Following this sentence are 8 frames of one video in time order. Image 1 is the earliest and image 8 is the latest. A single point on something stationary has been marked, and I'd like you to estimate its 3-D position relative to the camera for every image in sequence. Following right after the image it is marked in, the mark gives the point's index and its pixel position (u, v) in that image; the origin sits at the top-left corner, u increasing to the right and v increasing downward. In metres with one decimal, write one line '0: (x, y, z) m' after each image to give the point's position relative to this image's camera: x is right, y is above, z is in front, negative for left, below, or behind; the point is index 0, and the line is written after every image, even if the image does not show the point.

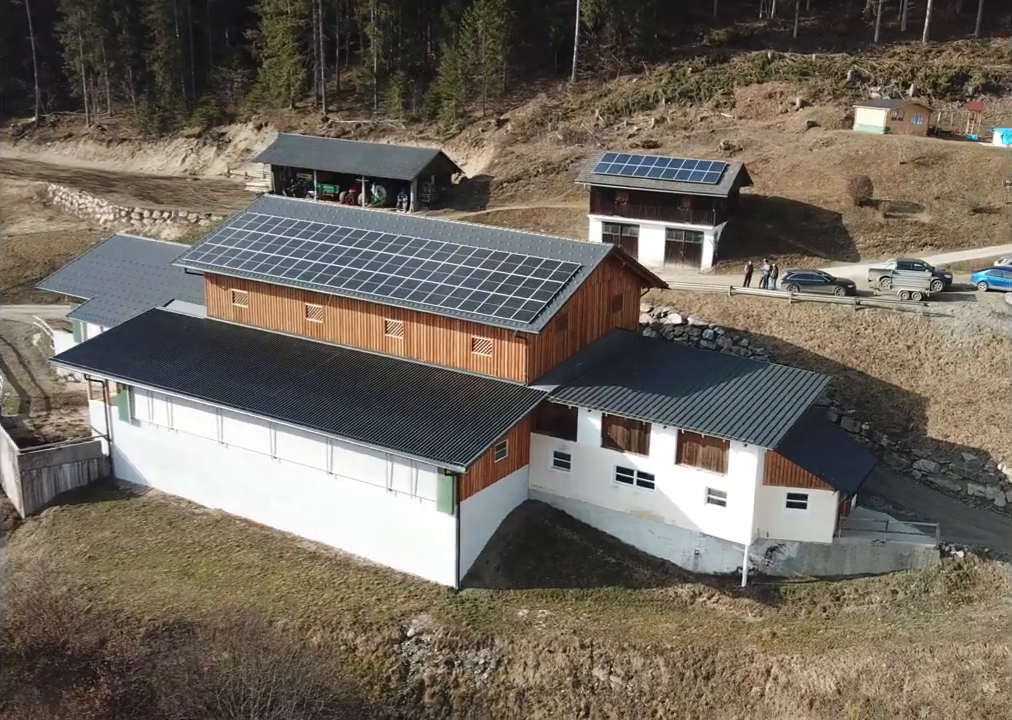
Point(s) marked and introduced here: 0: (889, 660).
0: (+7.6, -5.9, +19.8) m
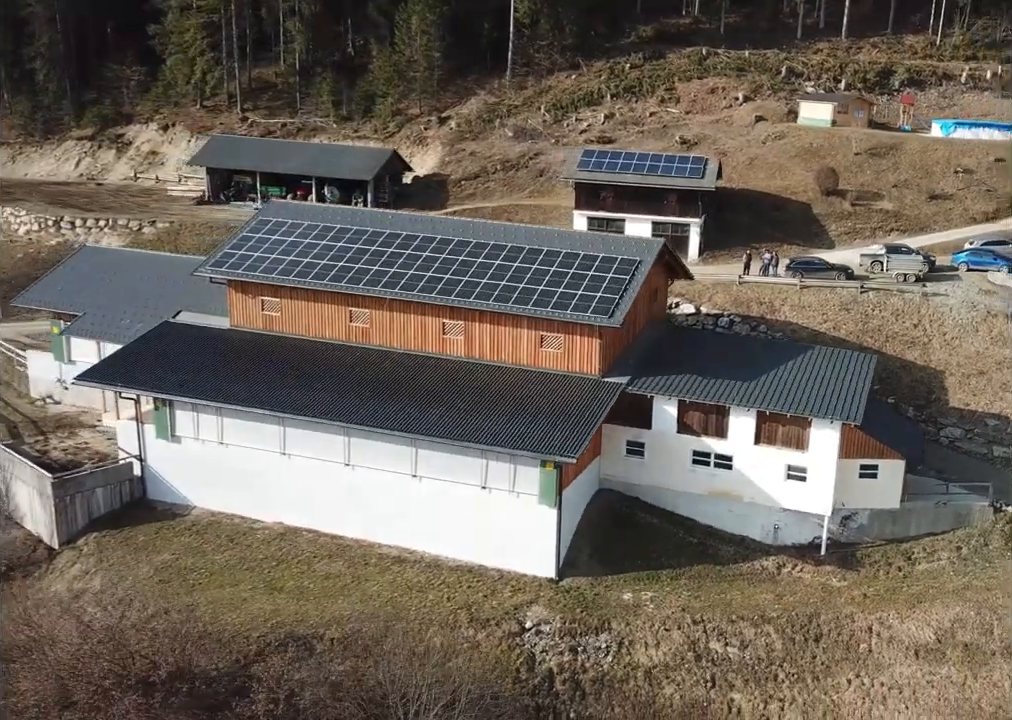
0: (+10.3, -5.4, +21.9) m
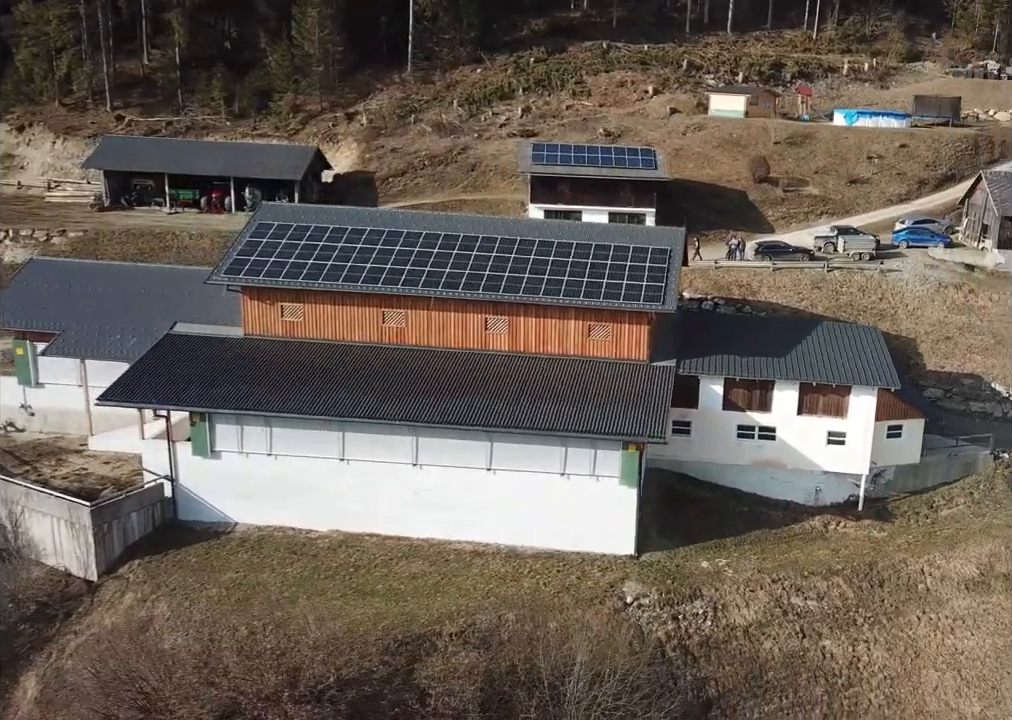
0: (+12.4, -4.6, +25.0) m
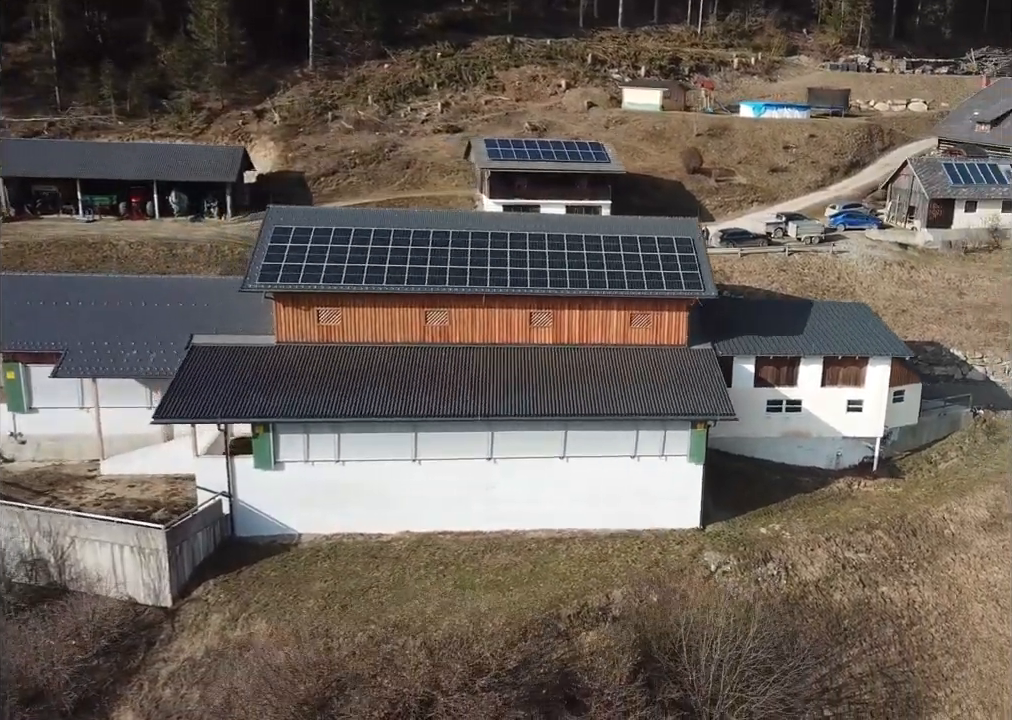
0: (+14.2, -3.6, +28.6) m
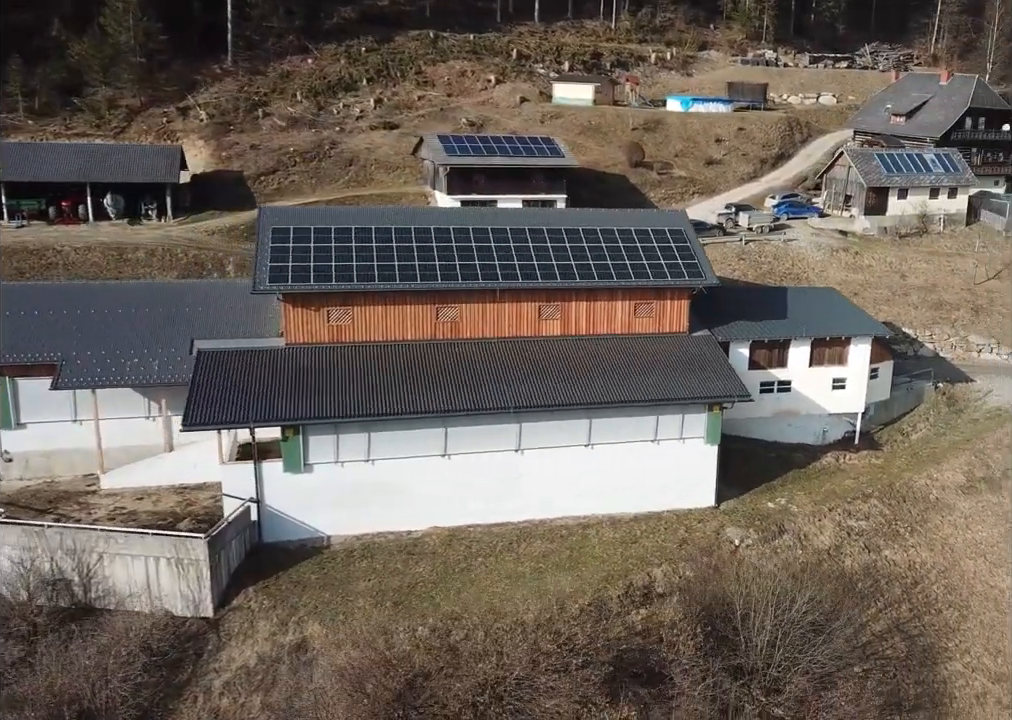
0: (+14.5, -2.9, +31.2) m
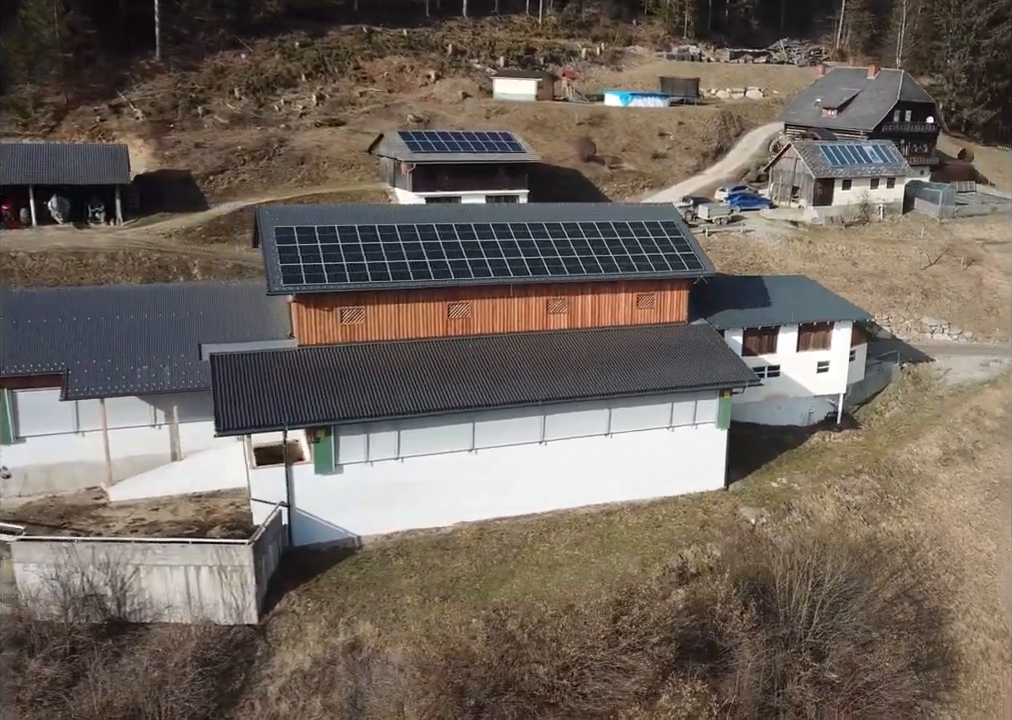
0: (+14.6, -2.2, +33.3) m
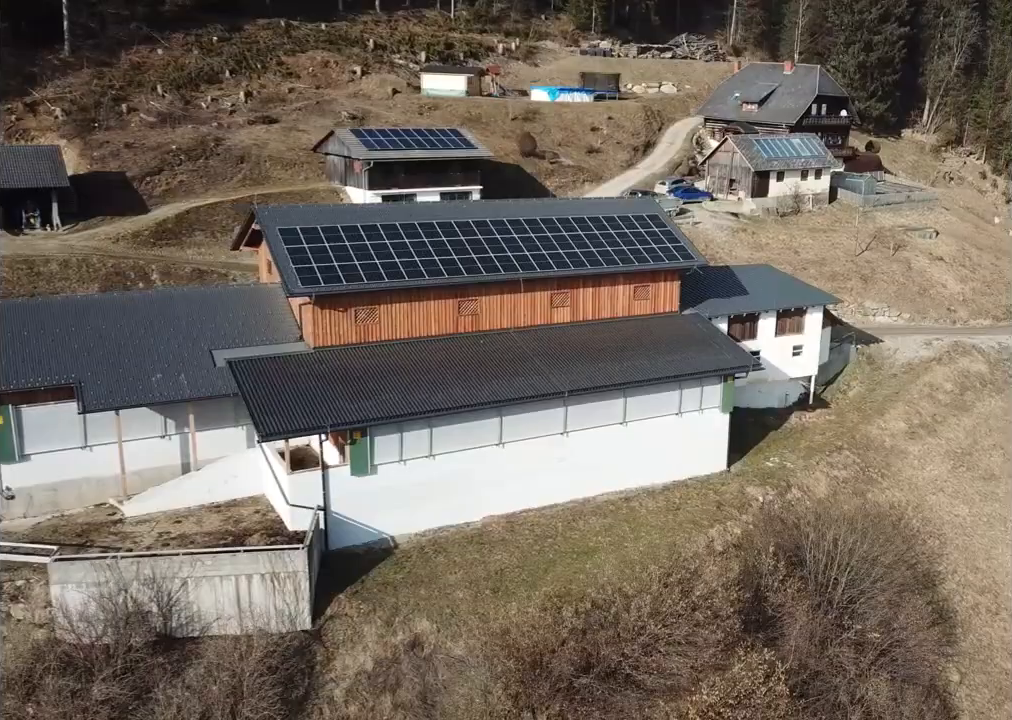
0: (+14.3, -1.5, +35.9) m
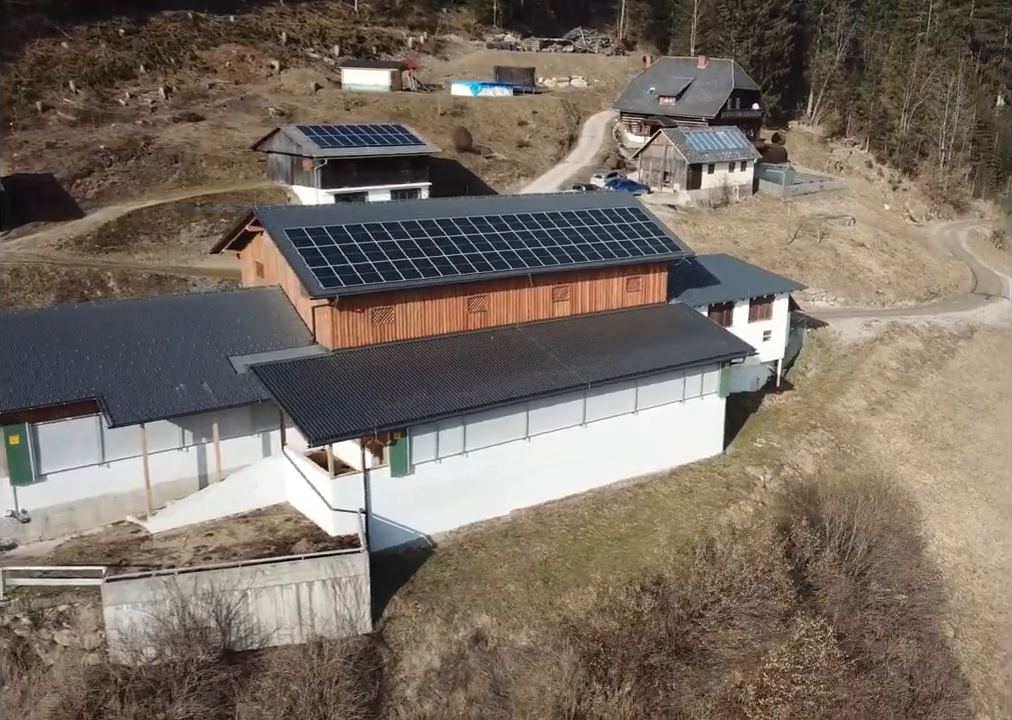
0: (+13.6, -0.8, +38.6) m
